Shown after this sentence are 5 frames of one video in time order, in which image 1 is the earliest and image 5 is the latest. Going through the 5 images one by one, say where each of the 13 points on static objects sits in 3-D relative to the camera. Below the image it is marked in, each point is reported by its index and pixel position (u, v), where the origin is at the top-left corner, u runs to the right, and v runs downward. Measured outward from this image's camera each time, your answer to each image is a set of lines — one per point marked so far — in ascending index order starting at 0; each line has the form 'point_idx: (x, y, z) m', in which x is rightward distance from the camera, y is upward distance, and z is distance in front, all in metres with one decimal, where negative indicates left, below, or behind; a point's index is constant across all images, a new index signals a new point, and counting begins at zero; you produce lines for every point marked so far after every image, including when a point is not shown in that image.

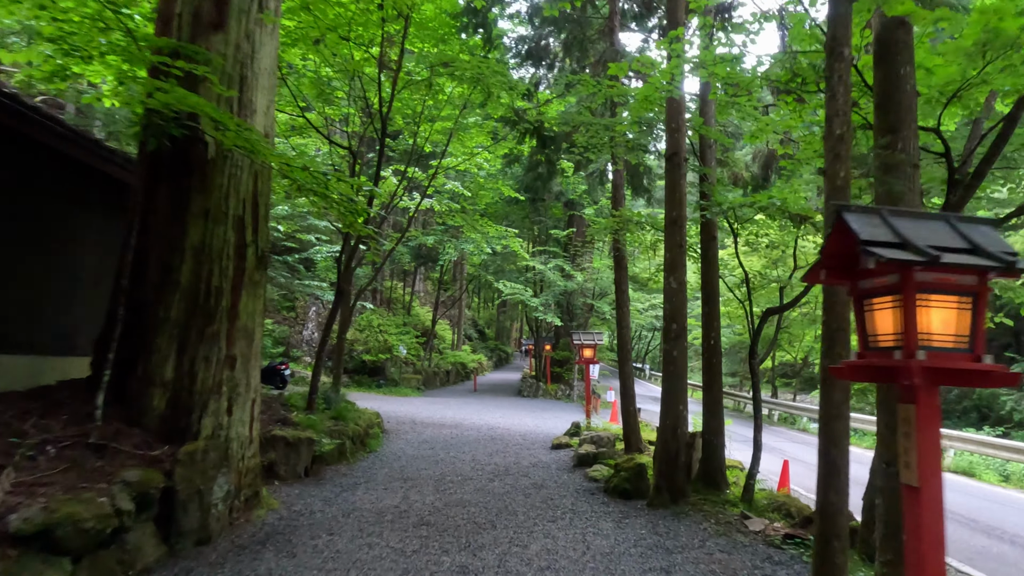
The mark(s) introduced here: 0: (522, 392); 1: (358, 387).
0: (+0.3, -3.1, +18.1) m
1: (-4.2, -2.7, +16.8) m
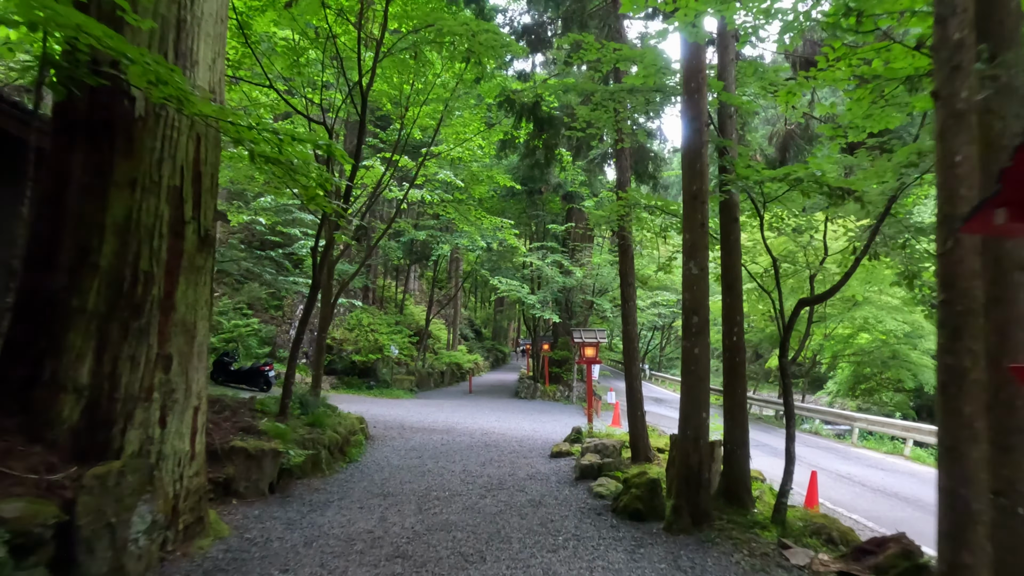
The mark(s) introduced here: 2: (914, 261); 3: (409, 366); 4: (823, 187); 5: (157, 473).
0: (+0.2, -3.0, +17.3) m
1: (-4.3, -2.7, +16.1) m
2: (+3.4, +0.2, +5.2) m
3: (-3.1, -2.4, +18.7) m
4: (+2.3, +0.7, +4.5) m
5: (-2.0, -1.0, +3.4) m
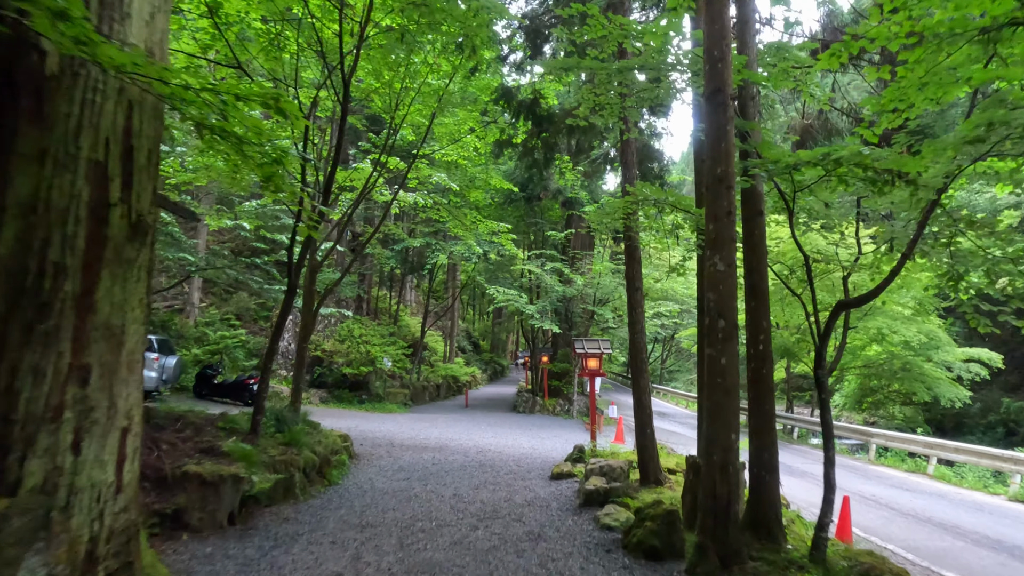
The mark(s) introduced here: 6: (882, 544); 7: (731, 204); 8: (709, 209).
0: (+0.1, -3.2, +16.7) m
1: (-4.4, -2.9, +15.4) m
2: (+3.3, +0.2, +4.6) m
3: (-3.2, -2.7, +18.0) m
4: (+2.3, +0.7, +3.9) m
5: (-2.0, -1.0, +2.7) m
6: (+3.3, -2.3, +5.5) m
7: (+1.3, +0.5, +3.6) m
8: (+1.2, +0.5, +3.7) m
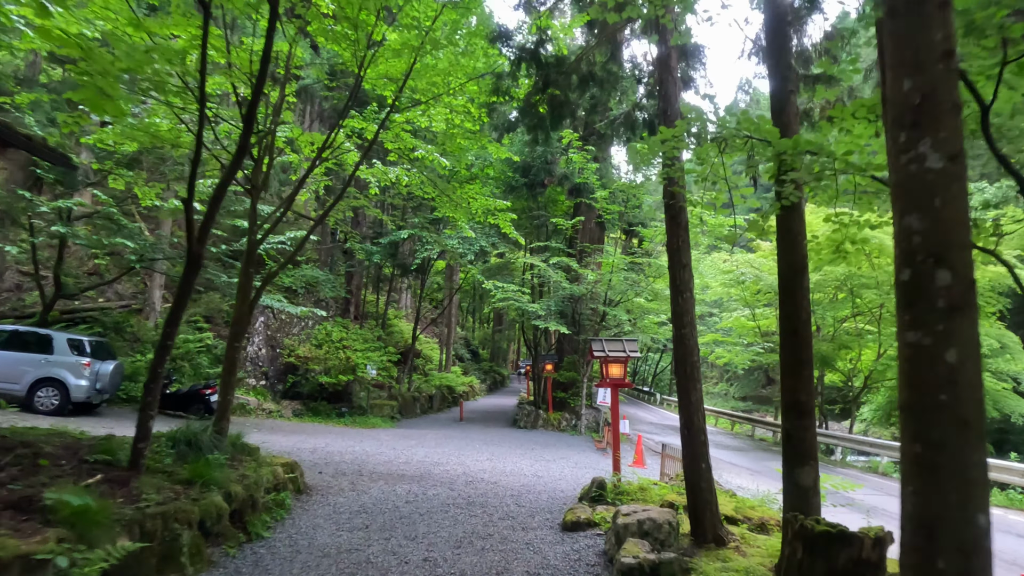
0: (+0.1, -3.2, +14.8) m
1: (-4.4, -2.8, +13.5) m
2: (+3.3, +0.4, +2.7) m
3: (-3.2, -2.7, +16.2) m
4: (+2.2, +1.0, +2.1) m
5: (-2.0, -0.8, +0.9) m
6: (+3.3, -2.1, +3.6) m
7: (+1.3, +0.7, +1.8) m
8: (+1.2, +0.7, +1.9) m
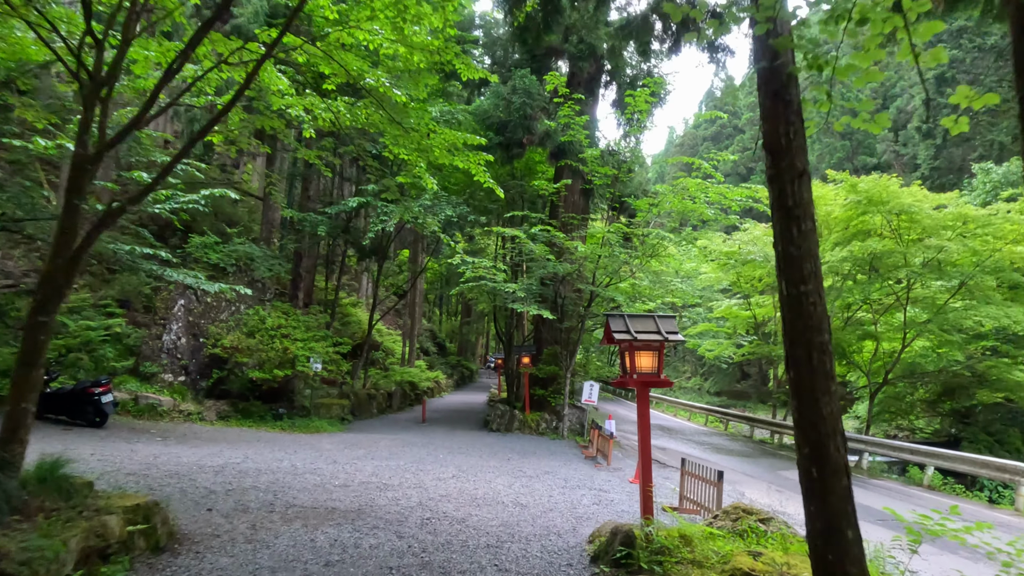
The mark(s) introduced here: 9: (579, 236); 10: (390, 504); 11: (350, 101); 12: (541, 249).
0: (-0.5, -2.8, +12.7) m
1: (-4.9, -2.4, +11.2) m
2: (+3.4, +0.7, +0.8) m
3: (-3.9, -2.2, +13.9) m
4: (+2.3, +1.3, +0.1) m
5: (-1.9, -0.4, -1.3) m
6: (+3.2, -1.8, +1.7) m
7: (+1.4, +1.0, -0.2) m
8: (+1.3, +1.0, -0.2) m
9: (+1.3, +1.0, +12.0) m
10: (-1.1, -2.0, +5.6) m
11: (-1.8, +2.2, +6.8) m
12: (+0.5, +0.7, +11.5) m
